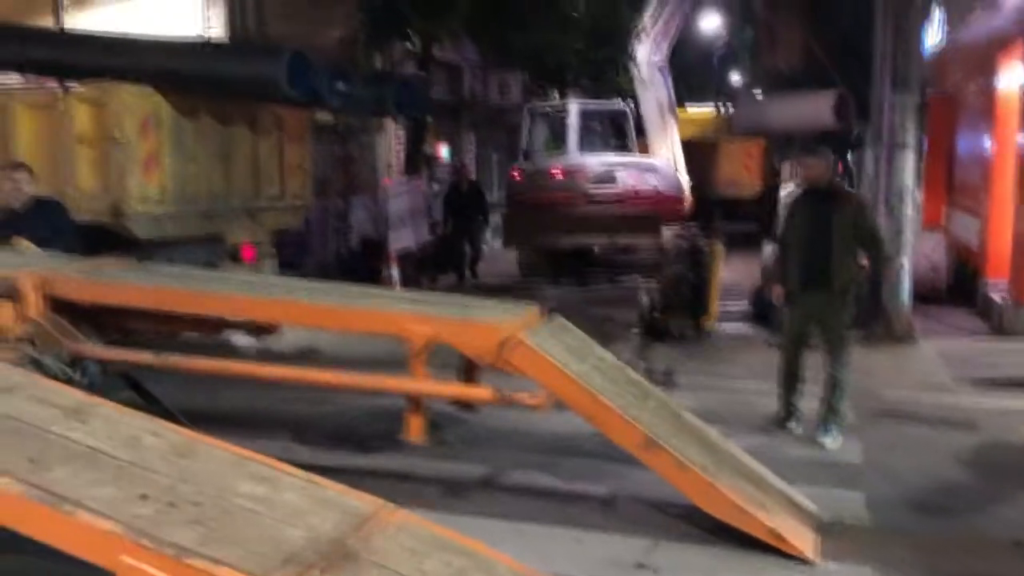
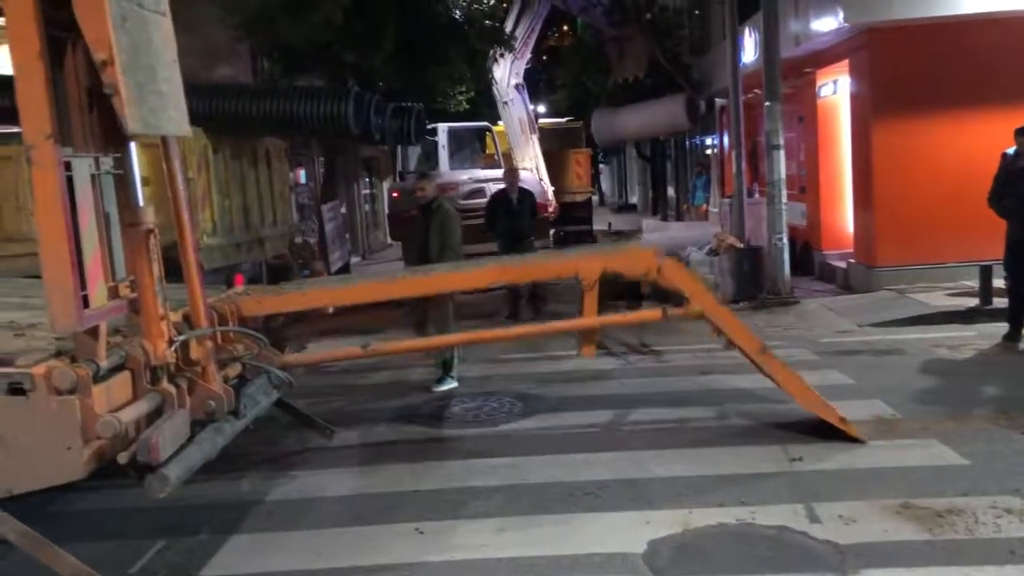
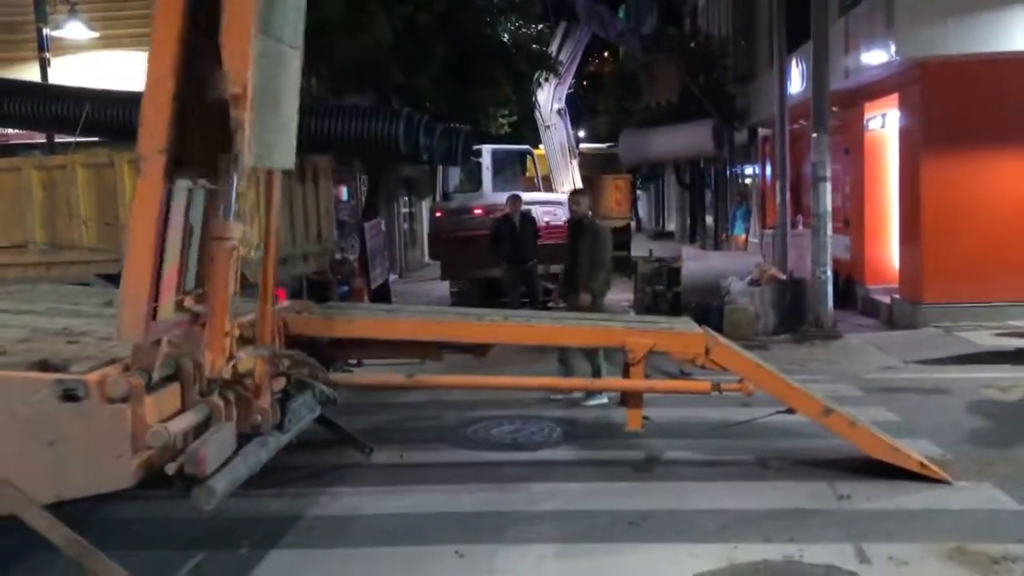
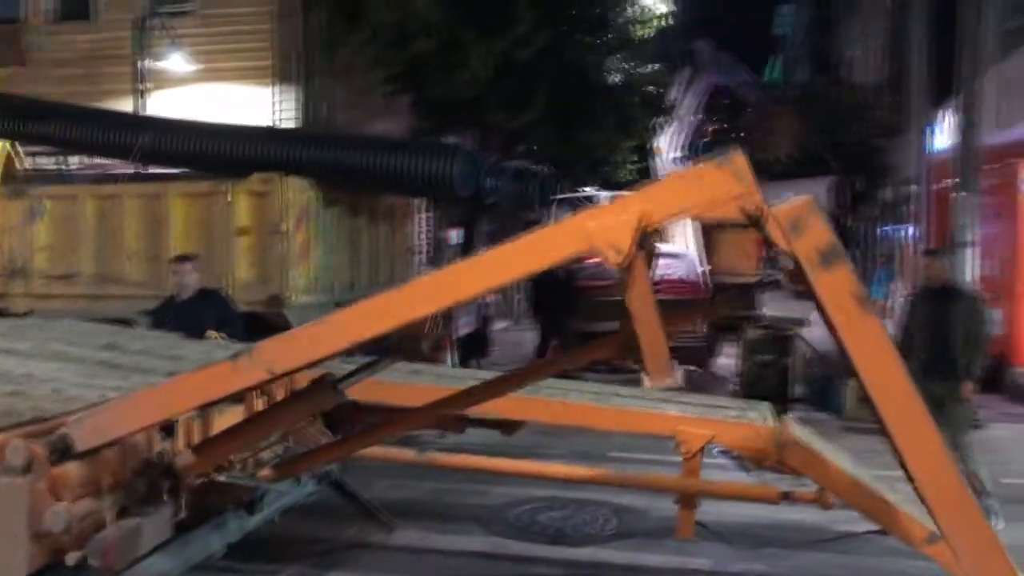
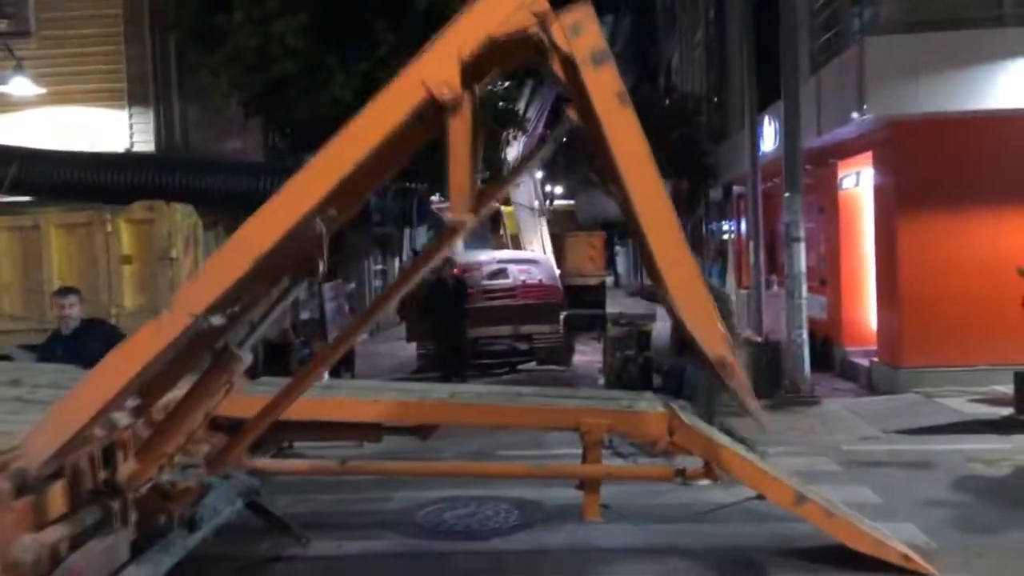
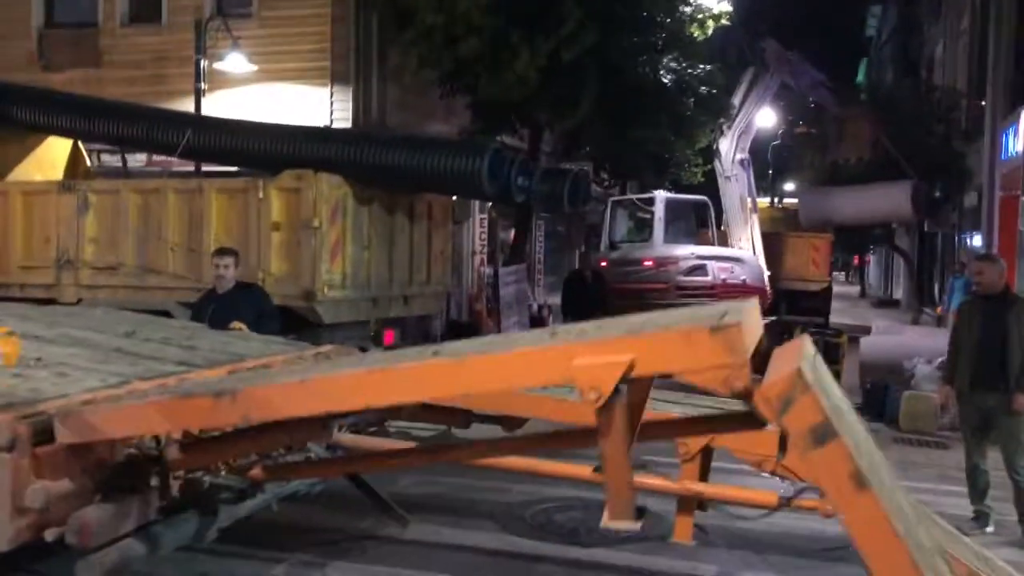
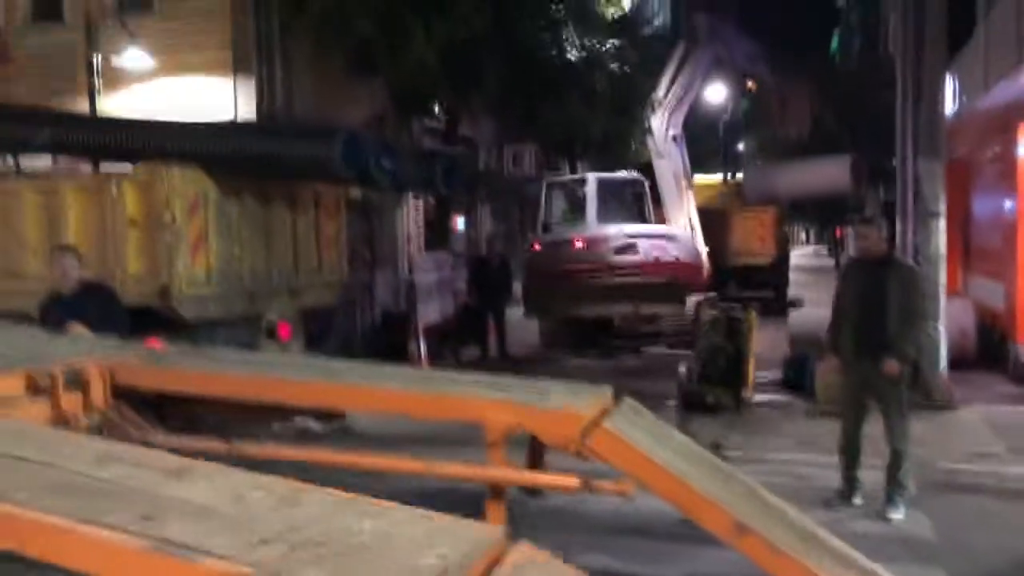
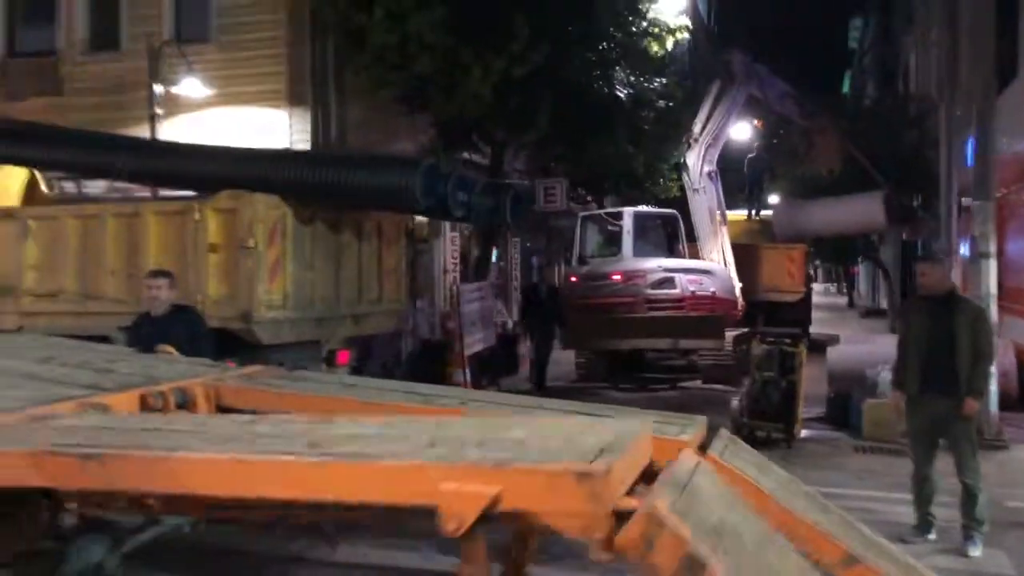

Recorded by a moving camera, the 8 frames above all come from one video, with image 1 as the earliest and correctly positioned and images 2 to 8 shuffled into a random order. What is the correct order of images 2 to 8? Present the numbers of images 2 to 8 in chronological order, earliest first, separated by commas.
7, 8, 6, 4, 5, 3, 2
